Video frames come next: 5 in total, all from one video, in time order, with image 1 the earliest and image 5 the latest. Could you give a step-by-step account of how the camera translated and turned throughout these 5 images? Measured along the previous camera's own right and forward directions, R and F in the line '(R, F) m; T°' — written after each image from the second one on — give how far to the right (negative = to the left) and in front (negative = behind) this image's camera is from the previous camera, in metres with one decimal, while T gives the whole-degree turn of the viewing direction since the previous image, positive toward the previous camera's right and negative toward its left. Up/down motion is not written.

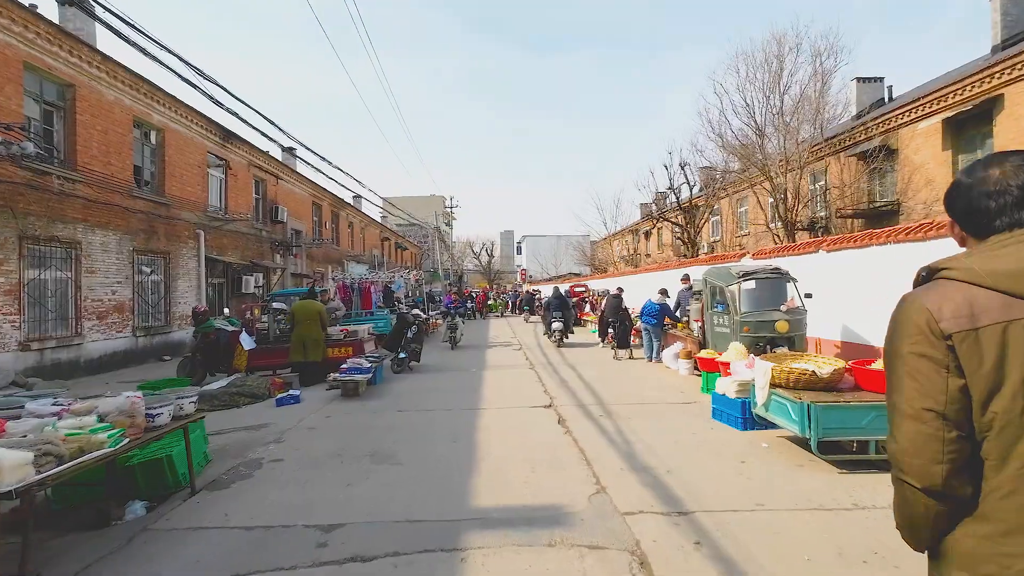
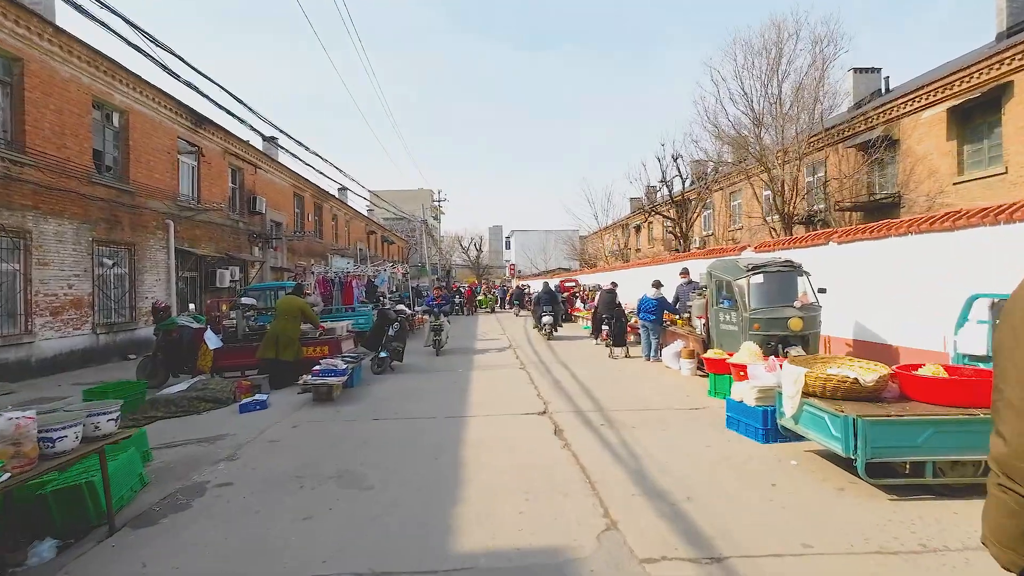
(0.0, +0.8) m; +1°
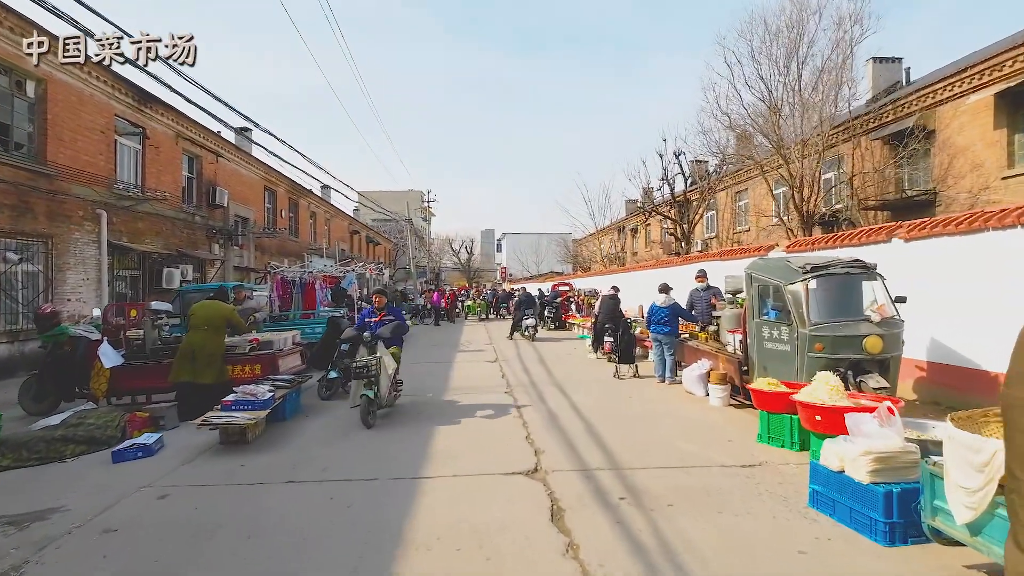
(+0.1, +2.1) m; +1°
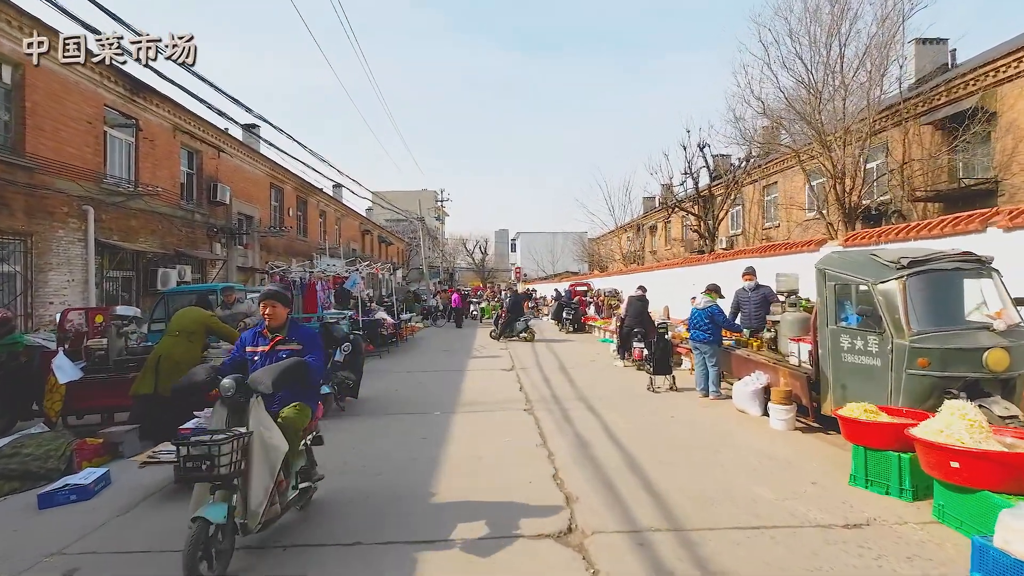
(-0.1, +1.2) m; -1°
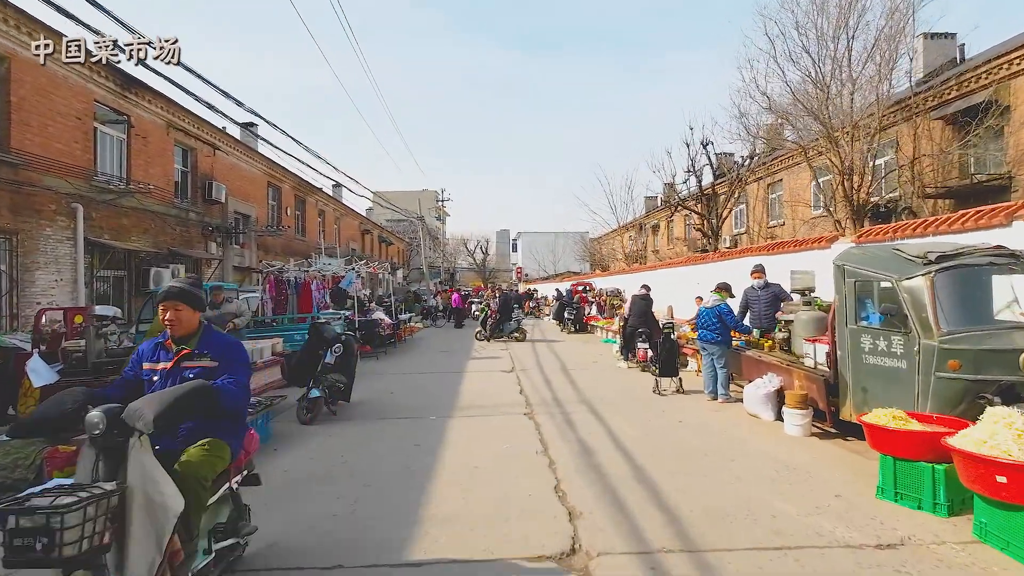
(0.0, +0.4) m; 0°
